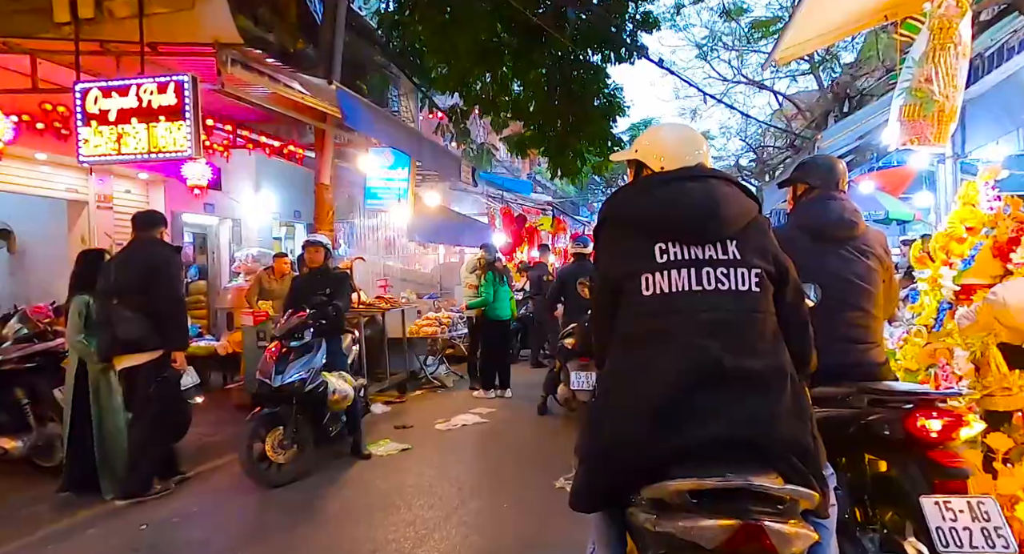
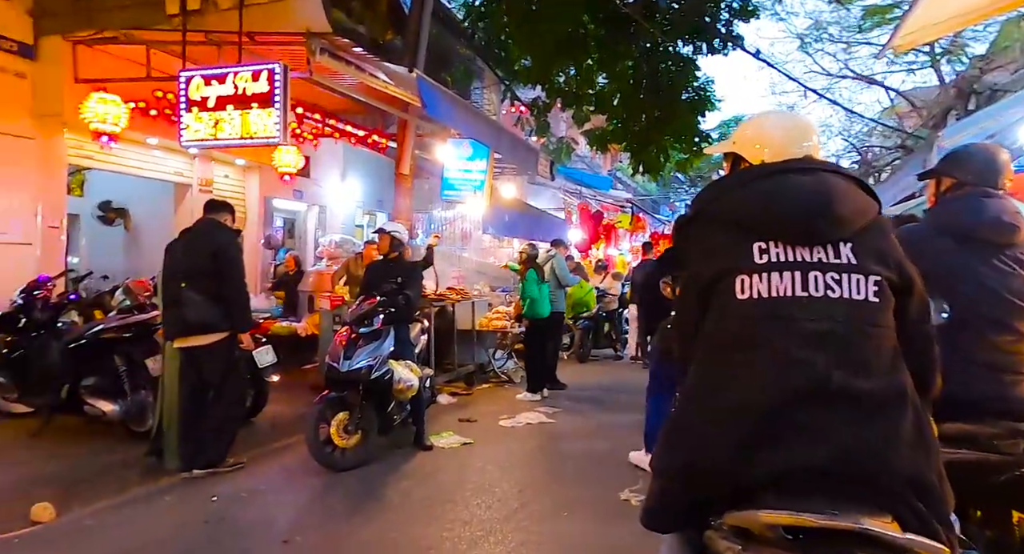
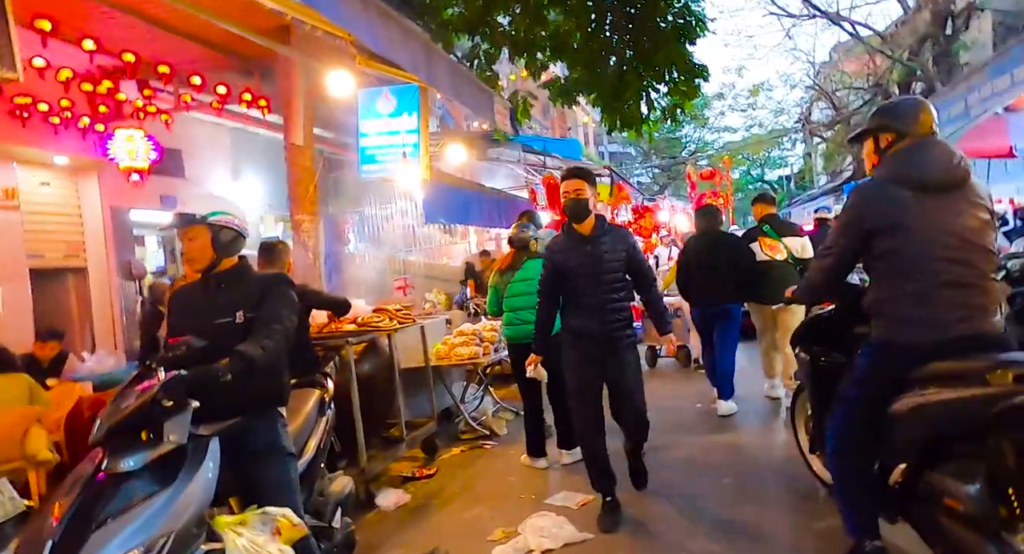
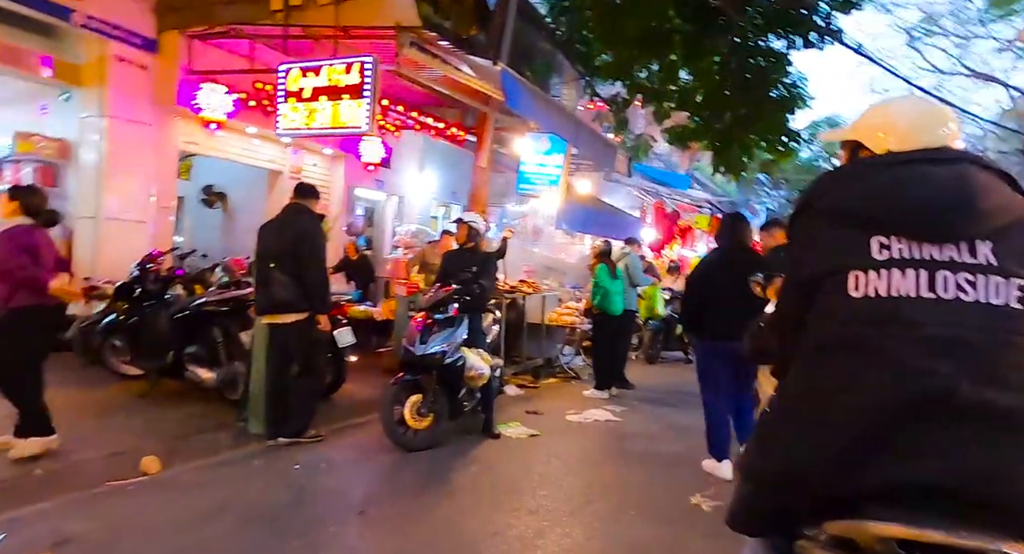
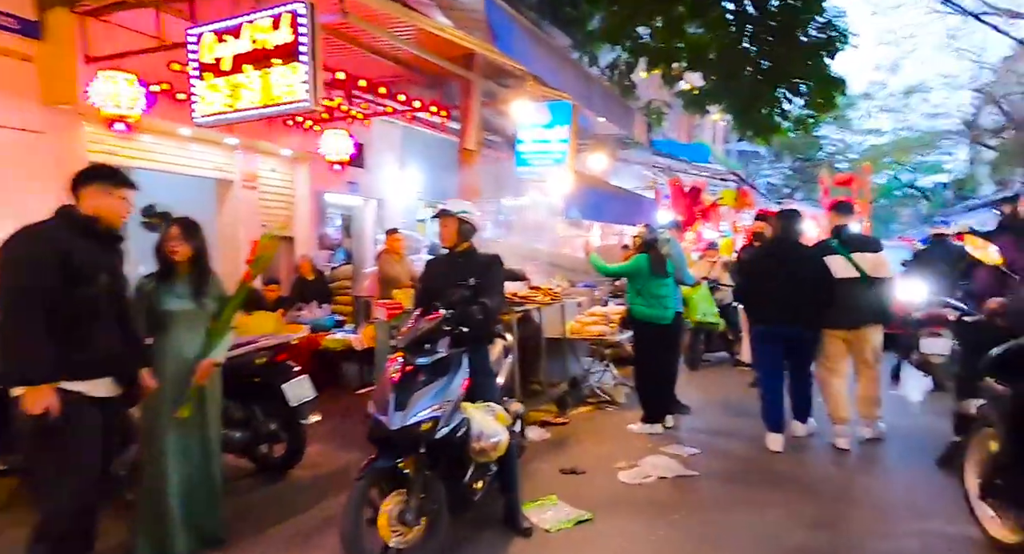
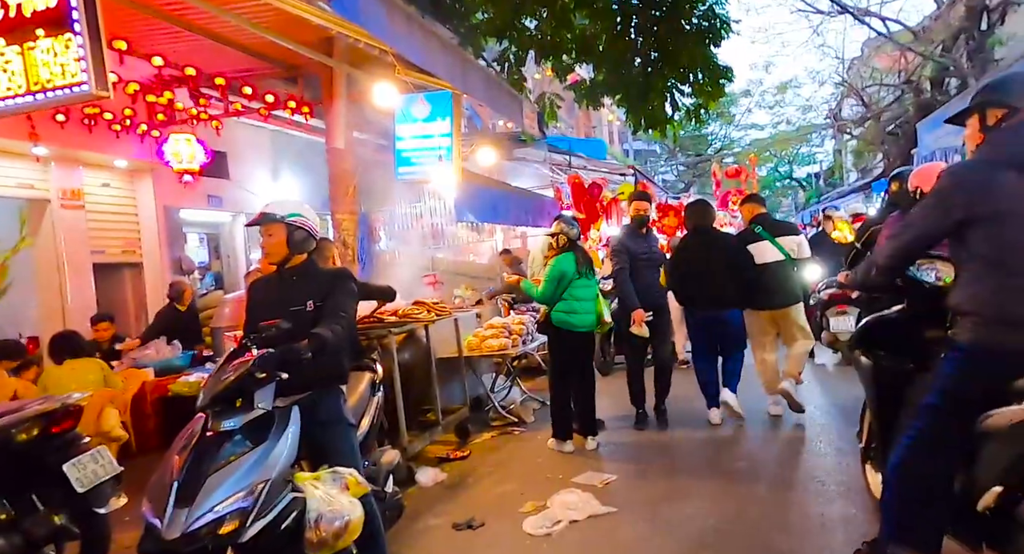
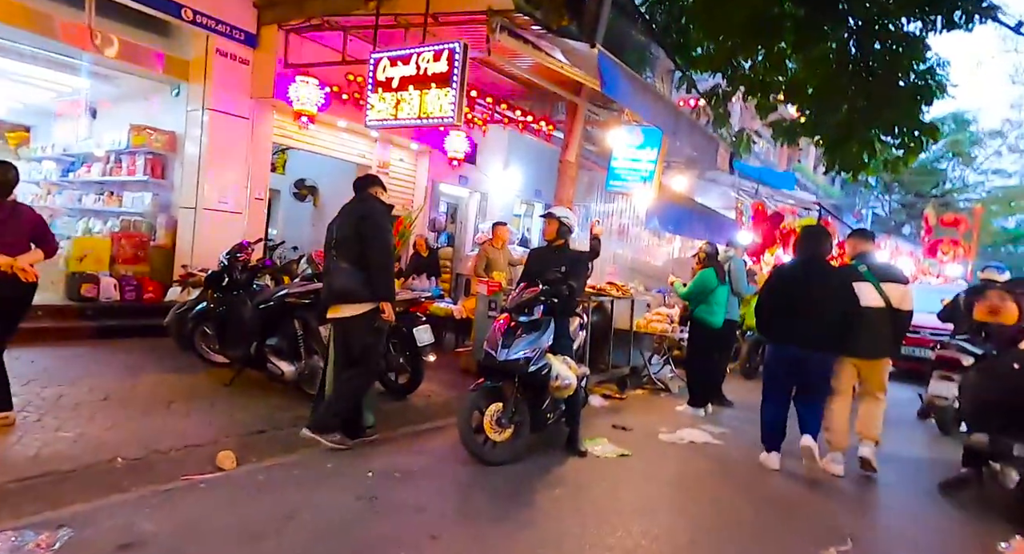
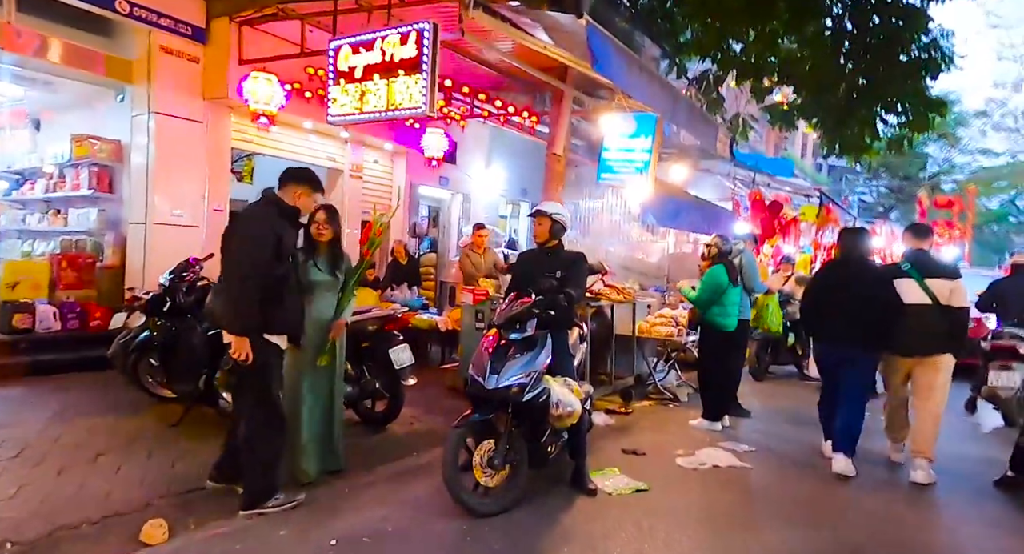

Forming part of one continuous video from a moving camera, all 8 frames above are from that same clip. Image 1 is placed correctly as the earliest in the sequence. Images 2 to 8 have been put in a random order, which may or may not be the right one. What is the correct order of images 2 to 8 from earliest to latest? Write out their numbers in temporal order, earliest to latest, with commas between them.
2, 4, 7, 8, 5, 6, 3
